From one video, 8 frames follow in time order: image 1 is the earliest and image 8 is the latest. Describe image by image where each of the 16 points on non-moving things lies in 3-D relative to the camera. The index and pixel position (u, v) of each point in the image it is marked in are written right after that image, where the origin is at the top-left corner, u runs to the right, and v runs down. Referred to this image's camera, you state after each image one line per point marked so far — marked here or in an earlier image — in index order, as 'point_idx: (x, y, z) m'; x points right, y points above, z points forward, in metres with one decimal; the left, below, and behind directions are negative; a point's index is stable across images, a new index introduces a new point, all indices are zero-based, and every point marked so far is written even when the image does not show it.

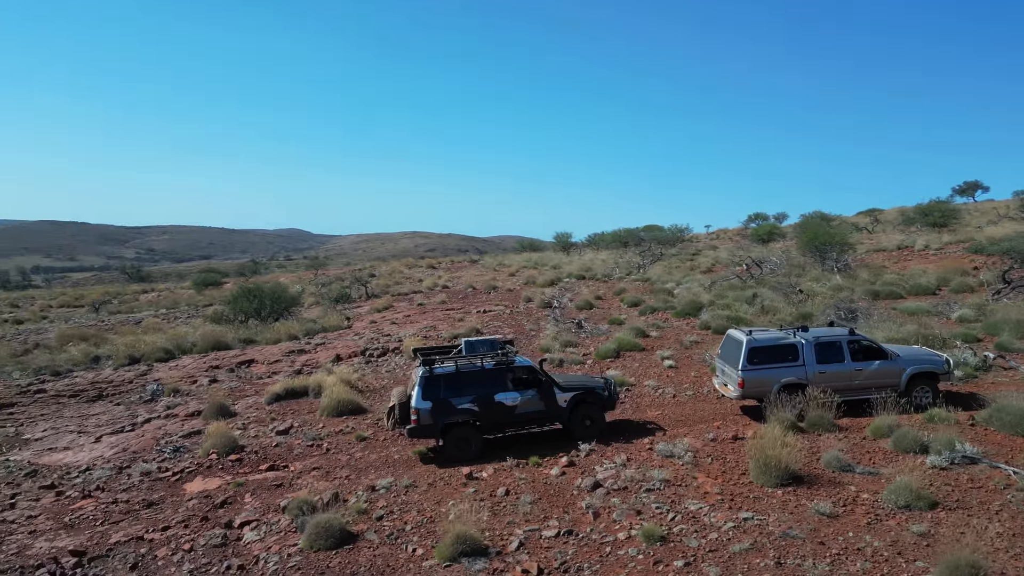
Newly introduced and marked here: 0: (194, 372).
0: (-8.3, -2.2, +19.2) m
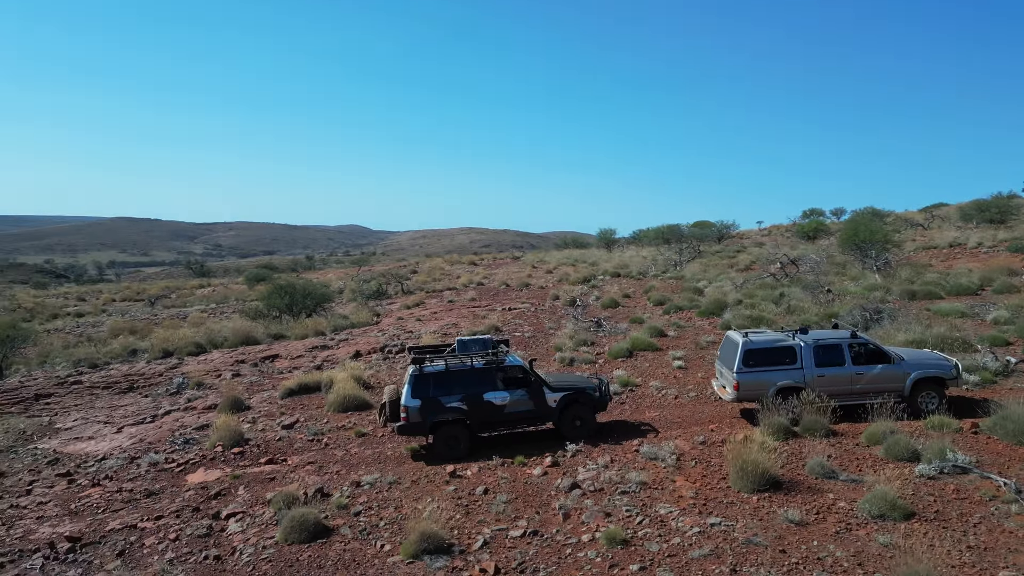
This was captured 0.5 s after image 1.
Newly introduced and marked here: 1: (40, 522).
0: (-7.9, -2.1, +19.8) m
1: (-6.6, -3.3, +10.3) m
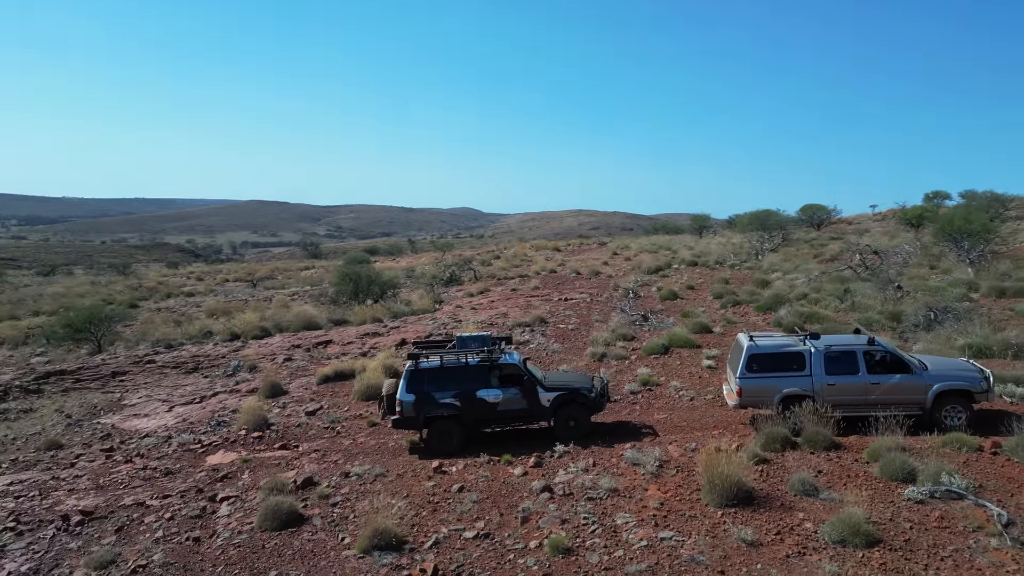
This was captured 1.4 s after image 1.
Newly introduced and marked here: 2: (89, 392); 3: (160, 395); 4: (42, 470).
0: (-6.7, -1.7, +20.9) m
1: (-6.8, -3.2, +11.3) m
2: (-10.9, -2.7, +19.1) m
3: (-8.7, -2.6, +18.2) m
4: (-8.2, -3.2, +12.8) m
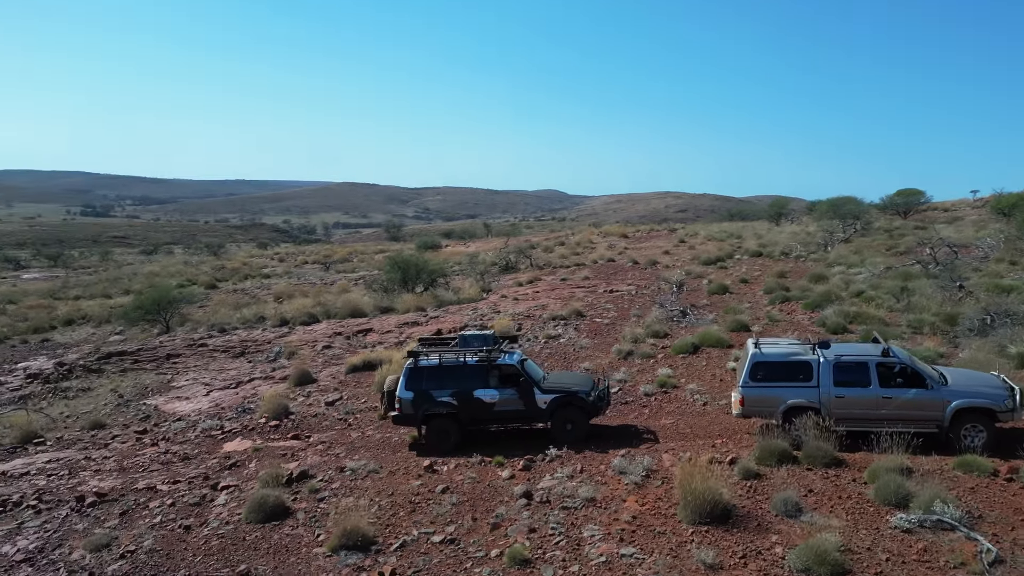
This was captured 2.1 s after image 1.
0: (-5.7, -1.4, +21.5) m
1: (-6.8, -3.1, +12.0) m
2: (-10.1, -2.3, +20.2) m
3: (-8.0, -2.3, +19.1) m
4: (-8.1, -3.1, +13.7) m
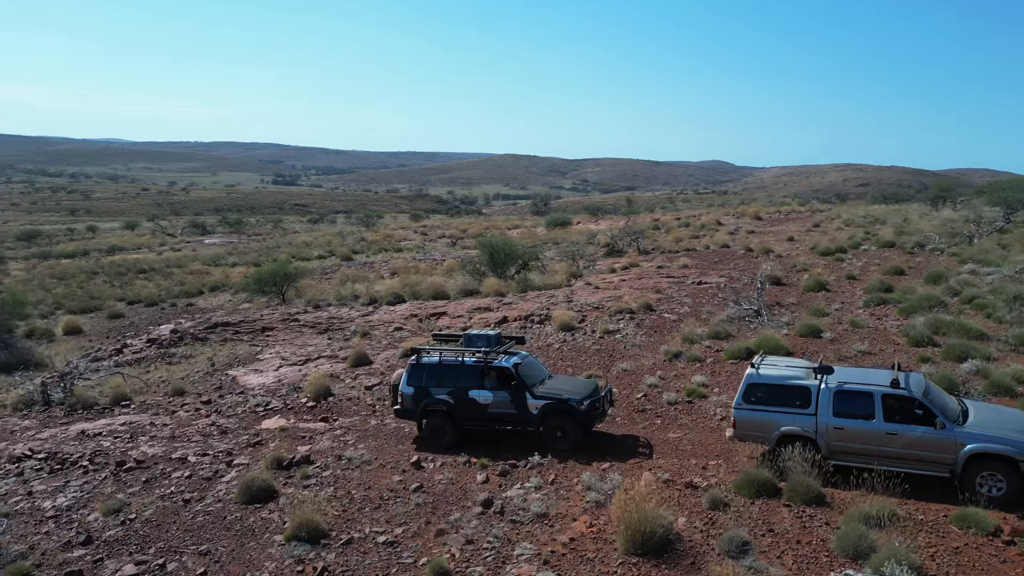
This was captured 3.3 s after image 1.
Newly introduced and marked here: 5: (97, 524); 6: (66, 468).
0: (-3.6, -0.9, +22.4) m
1: (-6.7, -2.8, +13.4) m
2: (-8.2, -1.7, +22.0) m
3: (-6.3, -1.8, +20.6) m
4: (-7.5, -2.7, +15.3) m
5: (-5.6, -3.2, +9.9) m
6: (-7.5, -3.0, +12.3) m
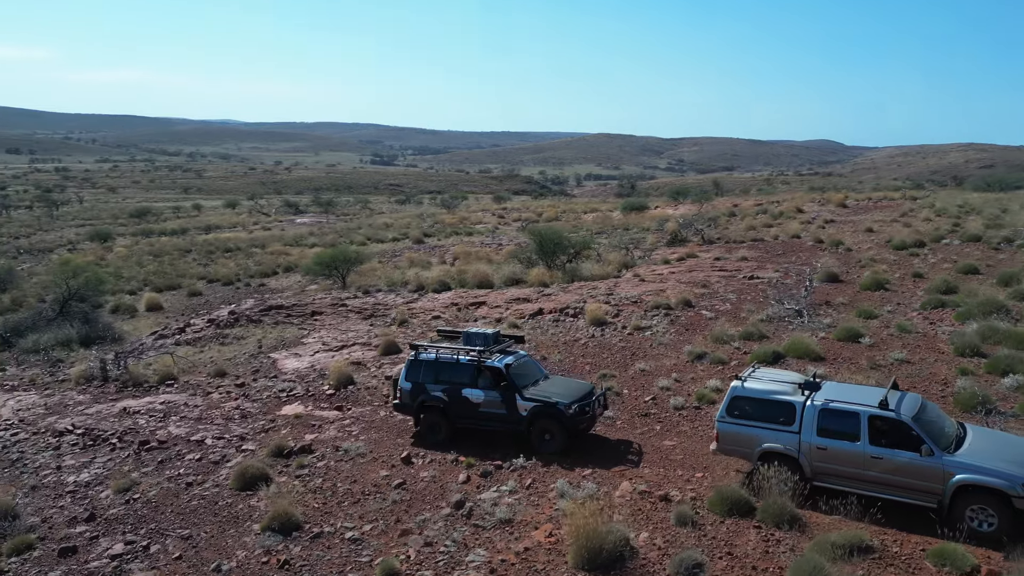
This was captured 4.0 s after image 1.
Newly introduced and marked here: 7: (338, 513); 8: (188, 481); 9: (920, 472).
0: (-2.3, -0.5, +22.7) m
1: (-6.5, -2.6, +14.2) m
2: (-7.0, -1.2, +22.9) m
3: (-5.3, -1.4, +21.3) m
4: (-7.2, -2.4, +16.2) m
5: (-5.9, -3.1, +10.6) m
6: (-7.5, -2.8, +13.2) m
7: (-2.3, -2.9, +9.6) m
8: (-4.9, -2.9, +11.1) m
9: (+4.5, -2.0, +8.2) m
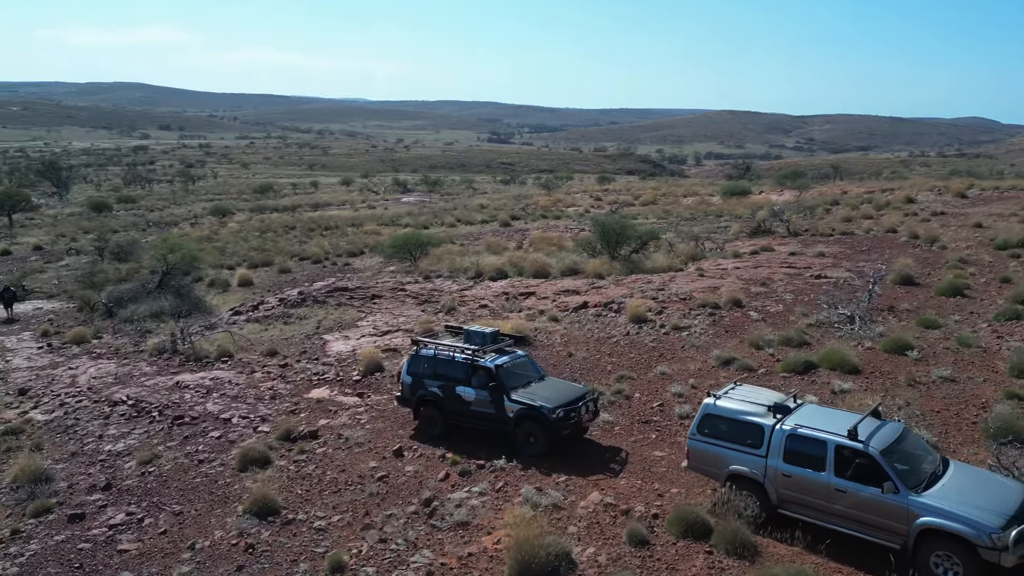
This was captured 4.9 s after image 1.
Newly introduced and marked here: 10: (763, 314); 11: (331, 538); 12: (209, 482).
0: (-0.7, -0.2, +23.0) m
1: (-6.2, -2.3, +15.3) m
2: (-5.3, -0.7, +23.9) m
3: (-3.9, -1.0, +22.0) m
4: (-6.5, -2.1, +17.3) m
5: (-6.1, -2.9, +11.6) m
6: (-7.3, -2.5, +14.4) m
7: (-2.7, -2.9, +10.1) m
8: (-5.1, -2.8, +12.0) m
9: (+3.9, -2.3, +7.6) m
10: (+6.3, -0.6, +18.3) m
11: (-2.2, -3.1, +9.0) m
12: (-4.5, -2.9, +10.9) m
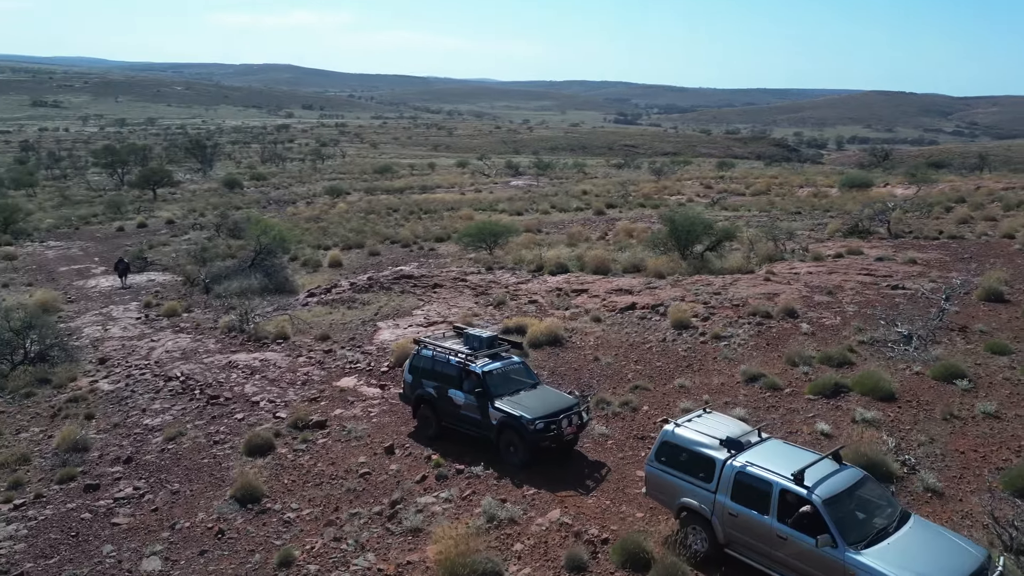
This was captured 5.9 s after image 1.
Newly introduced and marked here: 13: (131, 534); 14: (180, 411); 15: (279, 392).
0: (+1.0, 0.0, +23.0) m
1: (-5.7, -2.1, +16.2) m
2: (-3.4, -0.3, +24.5) m
3: (-2.4, -0.7, +22.5) m
4: (-5.7, -1.7, +18.3) m
5: (-6.2, -2.7, +12.6) m
6: (-6.9, -2.3, +15.6) m
7: (-3.1, -2.9, +10.6) m
8: (-5.1, -2.6, +12.8) m
9: (+3.0, -2.7, +7.1) m
10: (+7.2, -0.9, +17.2) m
11: (-2.8, -3.1, +9.5) m
12: (-4.8, -2.8, +11.7) m
13: (-5.0, -3.2, +9.7) m
14: (-6.6, -2.4, +14.5) m
15: (-4.9, -2.2, +15.2) m
